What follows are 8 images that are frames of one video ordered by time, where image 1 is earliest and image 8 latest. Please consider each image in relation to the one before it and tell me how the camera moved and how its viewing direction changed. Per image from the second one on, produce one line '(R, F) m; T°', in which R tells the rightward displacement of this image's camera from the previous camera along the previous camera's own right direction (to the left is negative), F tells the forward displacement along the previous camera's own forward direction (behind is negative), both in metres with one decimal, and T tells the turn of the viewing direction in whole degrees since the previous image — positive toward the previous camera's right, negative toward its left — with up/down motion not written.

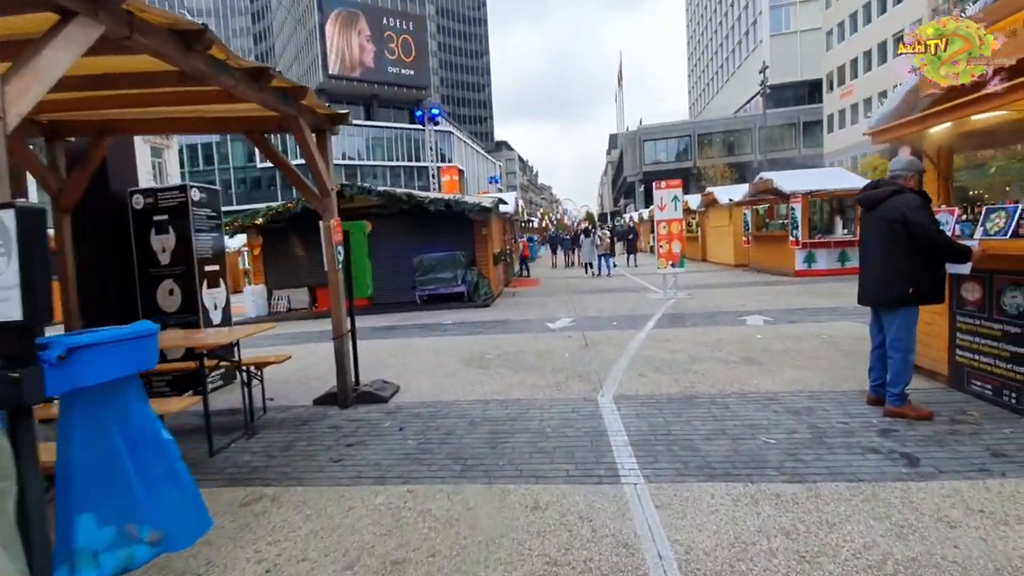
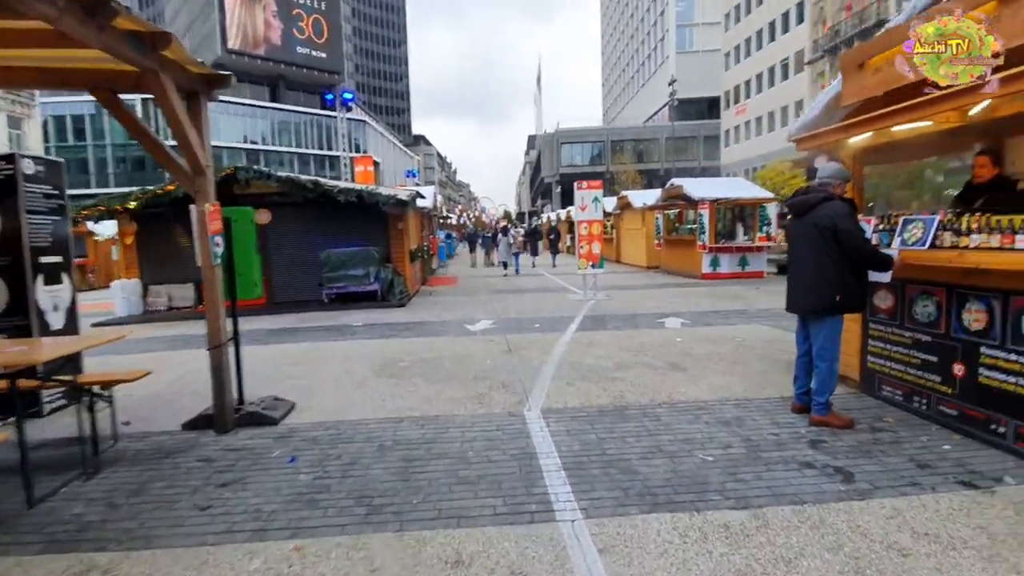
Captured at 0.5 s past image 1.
(0.0, +0.6) m; +10°
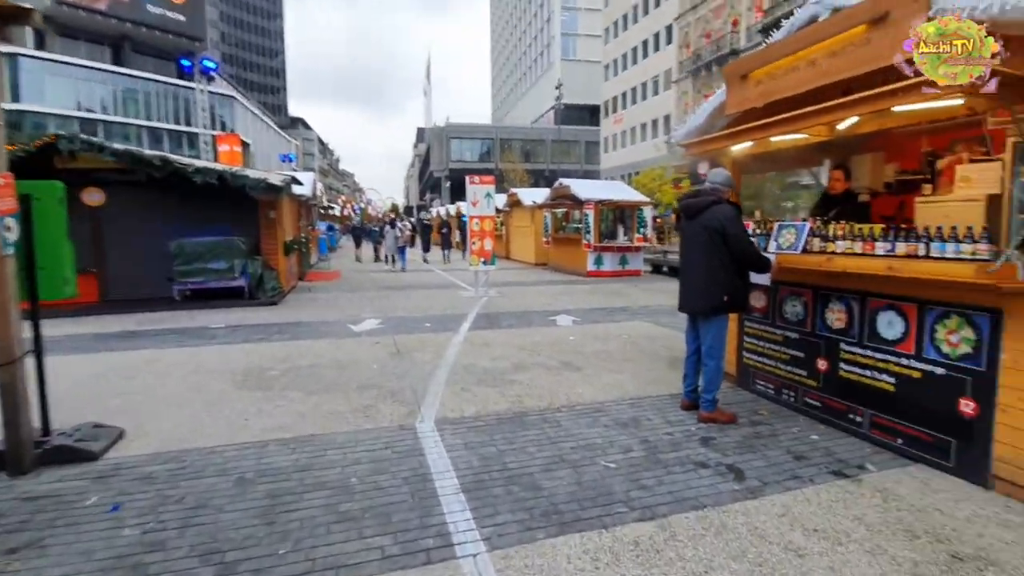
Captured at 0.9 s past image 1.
(0.0, +0.4) m; +13°
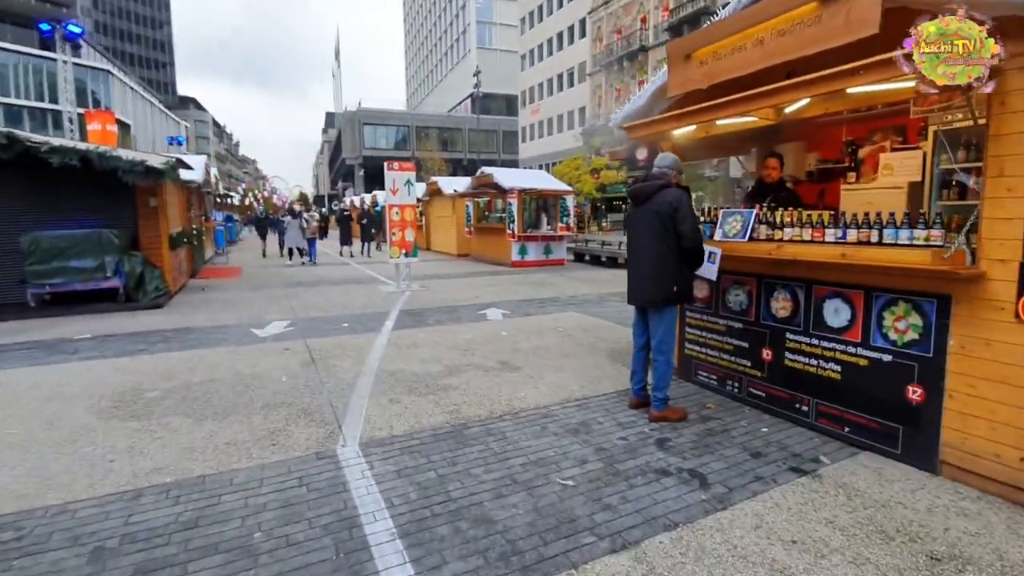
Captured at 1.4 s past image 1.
(-0.1, +0.6) m; +9°
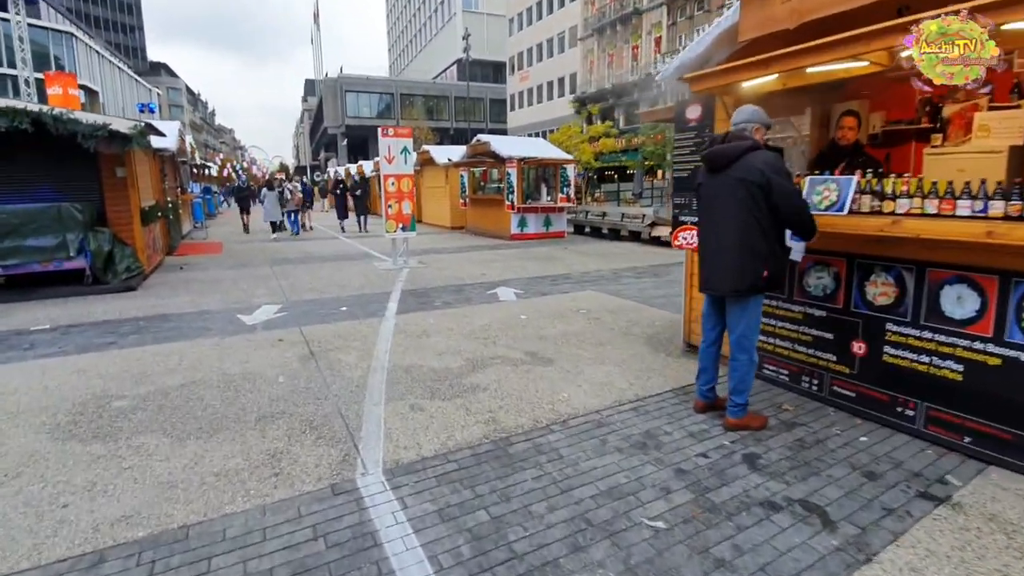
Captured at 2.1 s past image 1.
(-0.5, +0.9) m; +2°
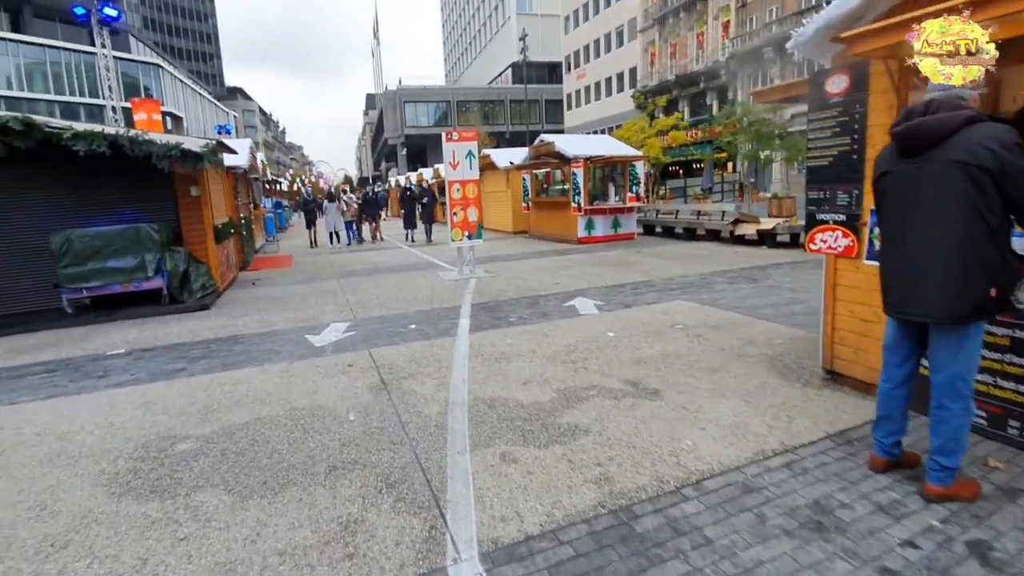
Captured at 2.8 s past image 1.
(-0.4, +0.7) m; -7°
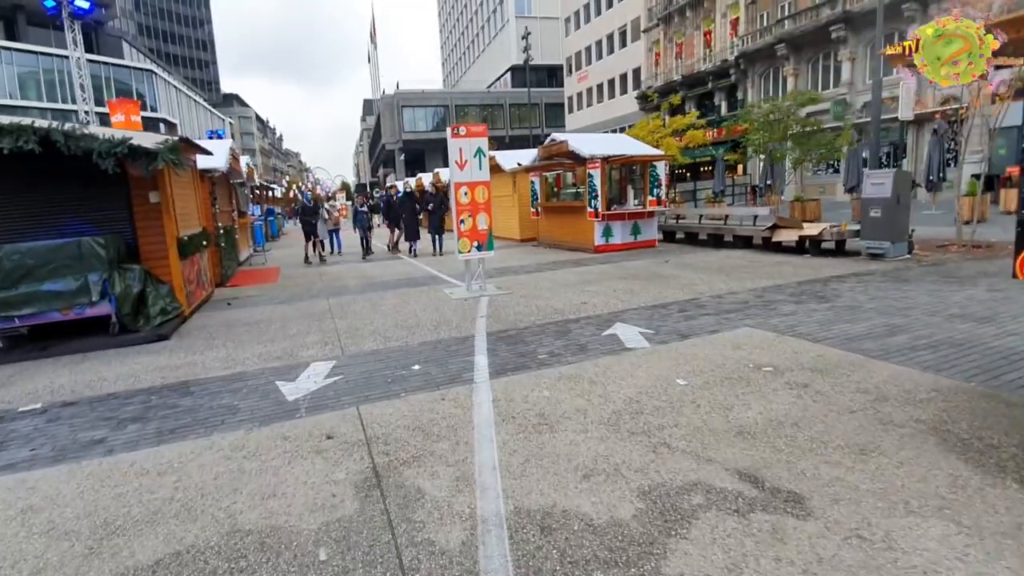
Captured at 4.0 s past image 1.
(-0.4, +1.6) m; 0°
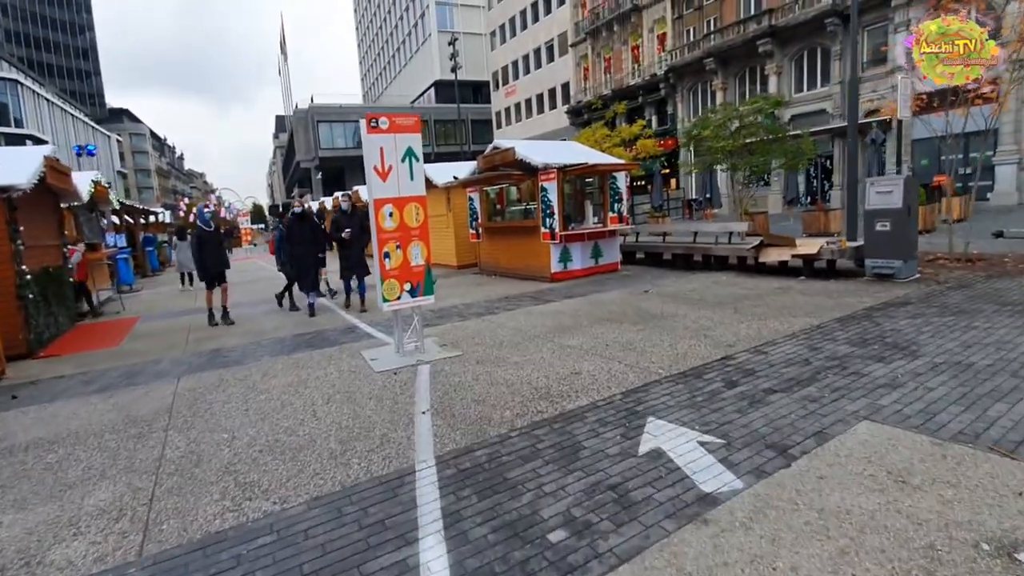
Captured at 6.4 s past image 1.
(-0.2, +2.9) m; +8°
